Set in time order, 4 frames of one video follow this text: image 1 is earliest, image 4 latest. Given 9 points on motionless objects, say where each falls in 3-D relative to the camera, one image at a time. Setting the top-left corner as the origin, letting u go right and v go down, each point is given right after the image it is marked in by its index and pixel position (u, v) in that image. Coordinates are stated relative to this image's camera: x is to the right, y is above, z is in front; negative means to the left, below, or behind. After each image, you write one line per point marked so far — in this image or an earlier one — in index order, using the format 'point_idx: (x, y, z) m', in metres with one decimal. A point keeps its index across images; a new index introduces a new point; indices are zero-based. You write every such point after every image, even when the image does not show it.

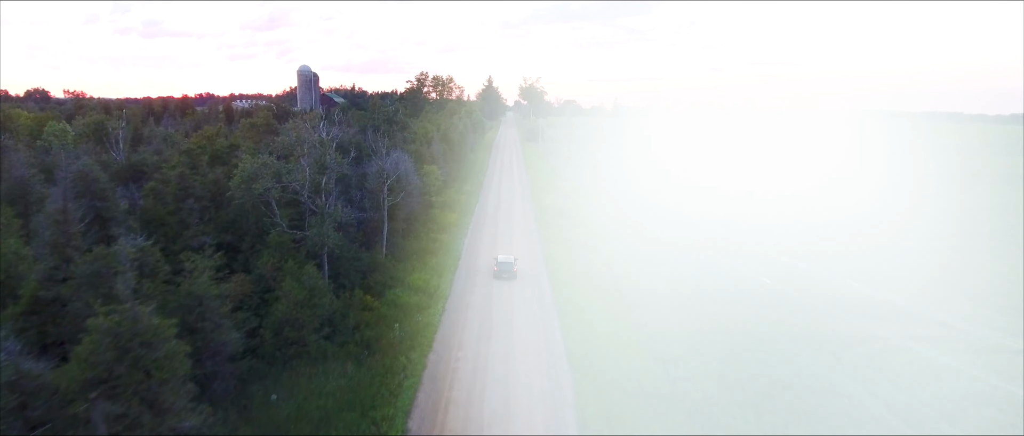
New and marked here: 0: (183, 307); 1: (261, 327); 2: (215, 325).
0: (-8.3, -2.3, +16.1) m
1: (-7.4, -3.2, +18.9) m
2: (-7.6, -2.8, +16.4) m
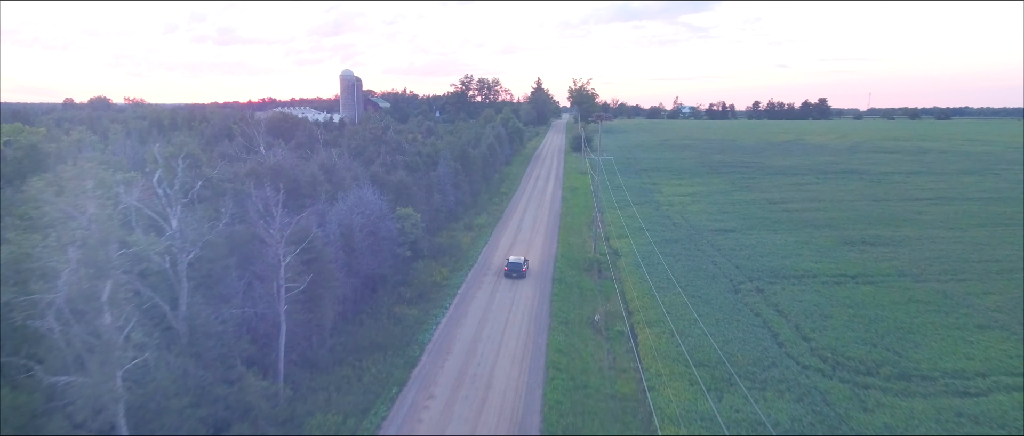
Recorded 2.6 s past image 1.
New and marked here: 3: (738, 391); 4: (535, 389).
0: (-10.2, -4.9, +6.0) m
1: (-9.0, -5.9, +8.8) m
2: (-9.5, -5.5, +6.4) m
3: (+6.5, -5.0, +18.6) m
4: (+0.7, -5.1, +19.2) m
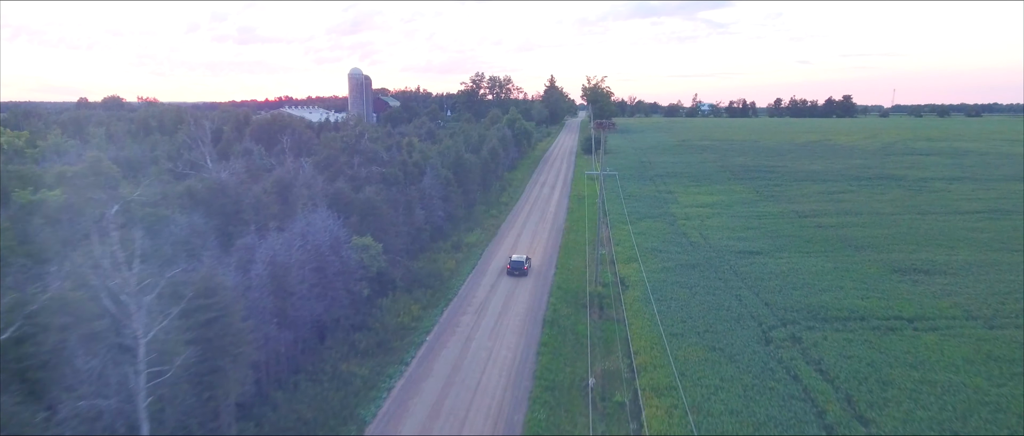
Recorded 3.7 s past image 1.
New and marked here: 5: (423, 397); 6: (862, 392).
0: (-11.5, -6.2, +1.3) m
1: (-10.3, -7.1, +4.0) m
2: (-10.8, -6.7, +1.6) m
3: (+5.5, -6.2, +13.4) m
4: (-0.3, -6.3, +14.1) m
5: (-2.6, -5.4, +19.3) m
6: (+10.3, -5.1, +18.8) m
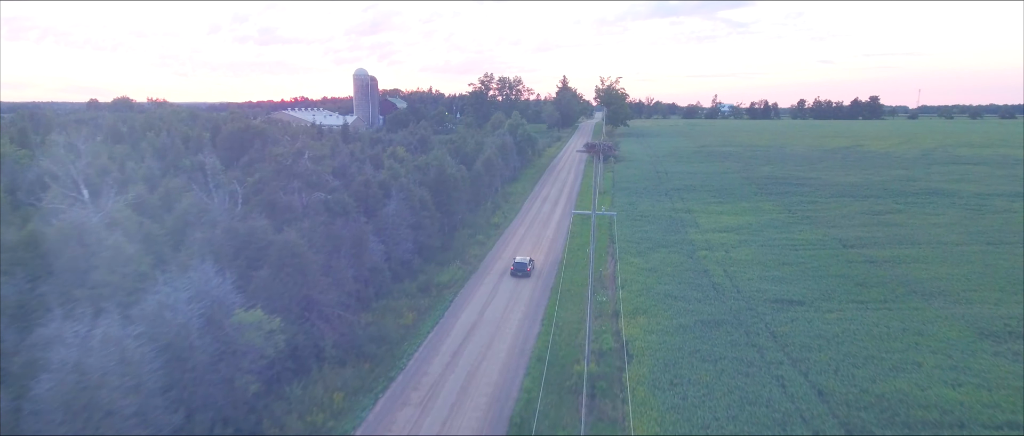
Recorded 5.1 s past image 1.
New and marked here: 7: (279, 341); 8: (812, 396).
0: (-13.5, -7.8, -5.5) m
1: (-12.2, -8.8, -2.8) m
2: (-12.8, -8.3, -5.2) m
3: (+3.9, -8.0, +6.2) m
4: (-2.0, -8.0, +7.0) m
5: (-4.1, -7.1, +12.3) m
6: (+8.8, -6.9, +11.5) m
7: (-6.8, -3.6, +19.0) m
8: (+9.2, -5.5, +19.5) m
